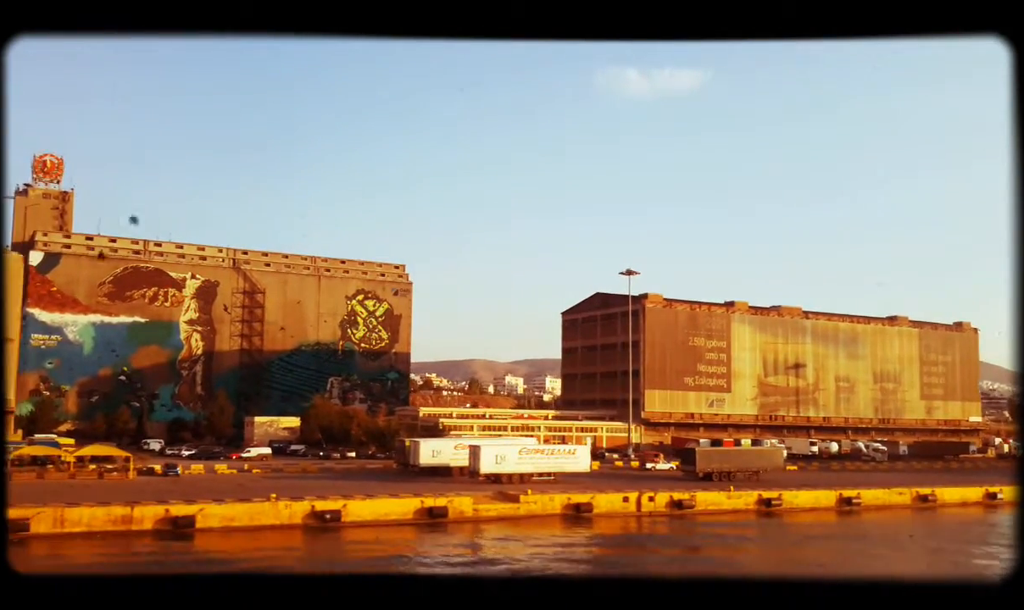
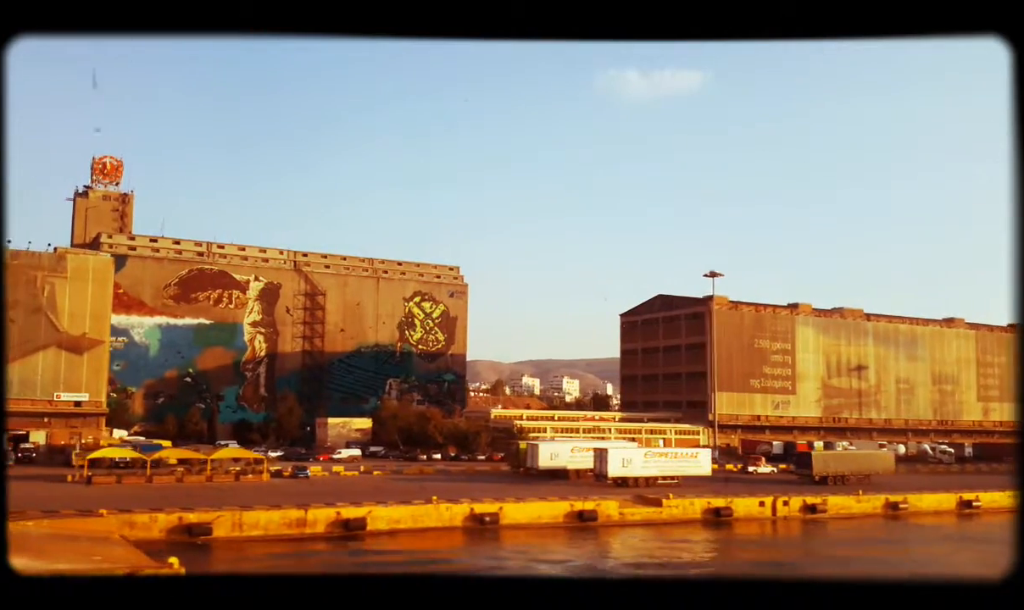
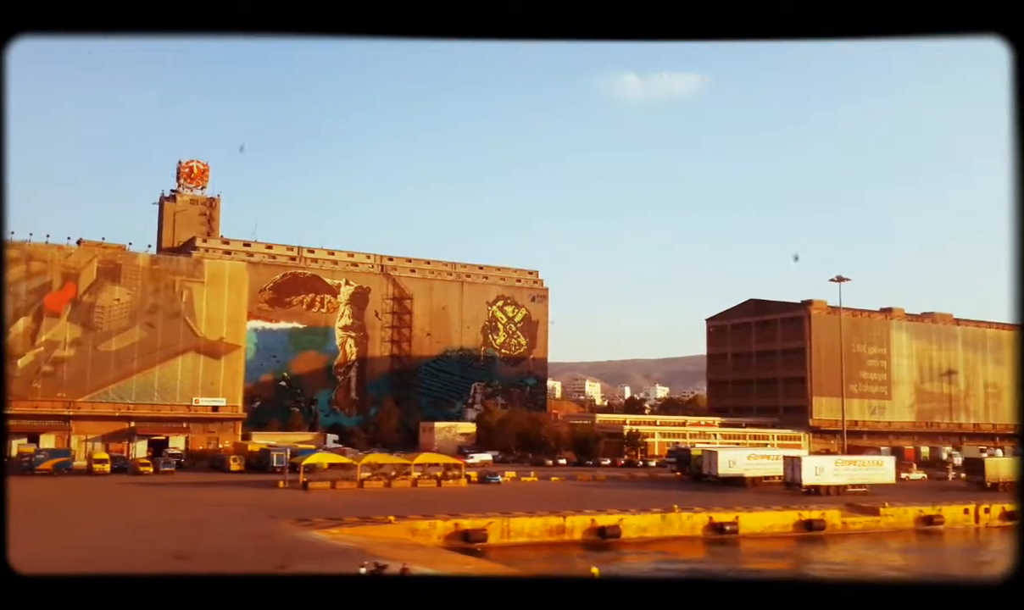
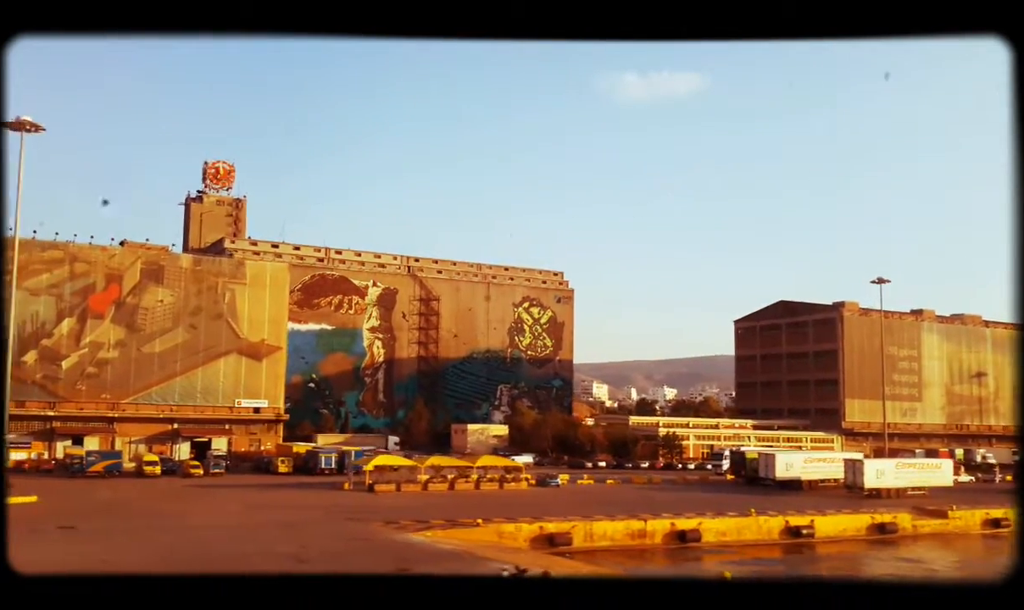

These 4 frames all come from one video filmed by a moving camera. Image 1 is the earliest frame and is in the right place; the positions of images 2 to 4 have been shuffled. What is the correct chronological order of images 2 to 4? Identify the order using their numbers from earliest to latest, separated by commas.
2, 3, 4
